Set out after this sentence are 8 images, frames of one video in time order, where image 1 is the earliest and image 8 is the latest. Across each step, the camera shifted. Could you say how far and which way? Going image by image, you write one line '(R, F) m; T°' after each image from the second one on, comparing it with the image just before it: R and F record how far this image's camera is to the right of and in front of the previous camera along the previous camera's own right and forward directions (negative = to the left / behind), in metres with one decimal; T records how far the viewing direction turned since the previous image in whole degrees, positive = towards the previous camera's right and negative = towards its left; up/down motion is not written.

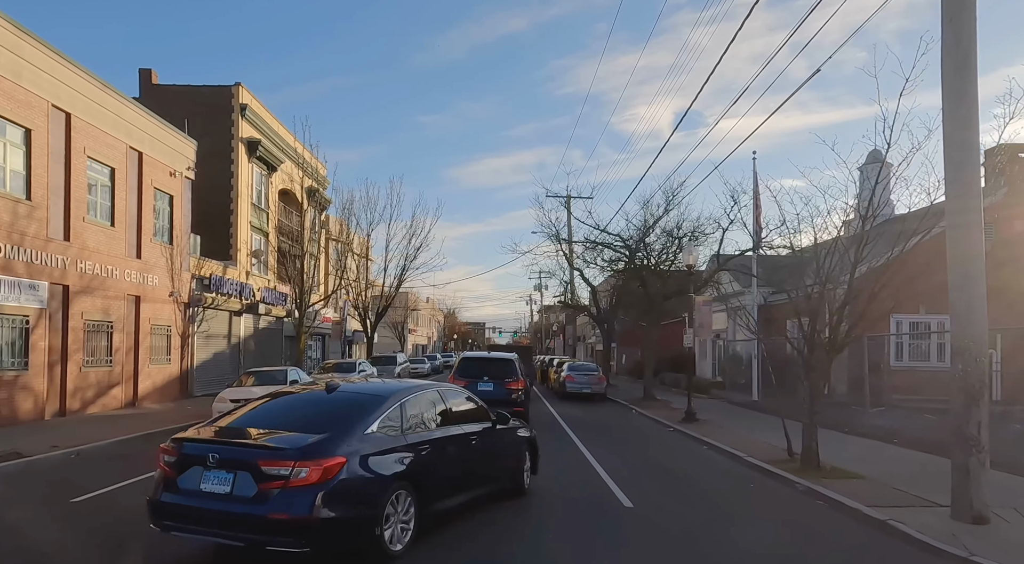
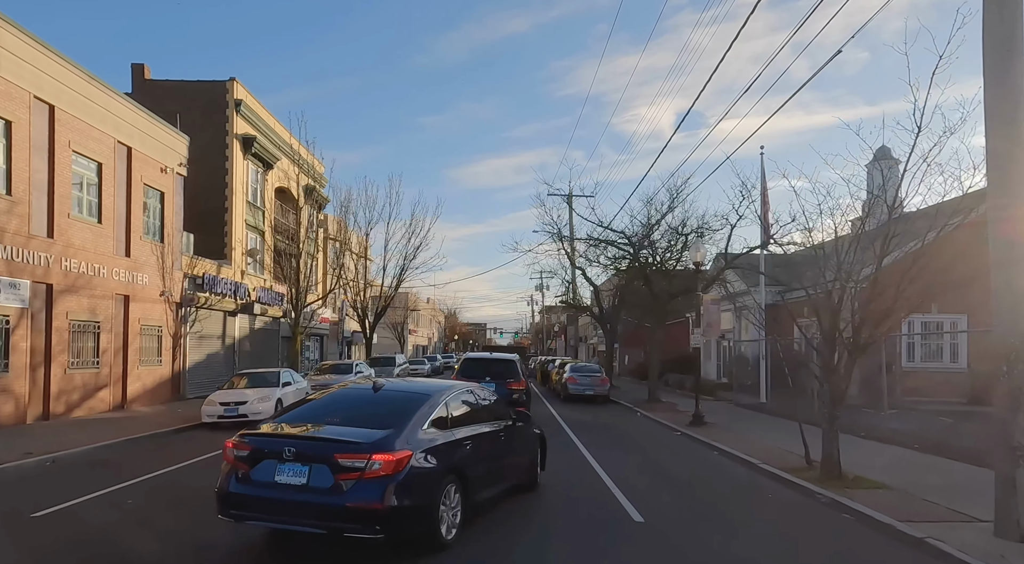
(0.0, +0.6) m; 0°
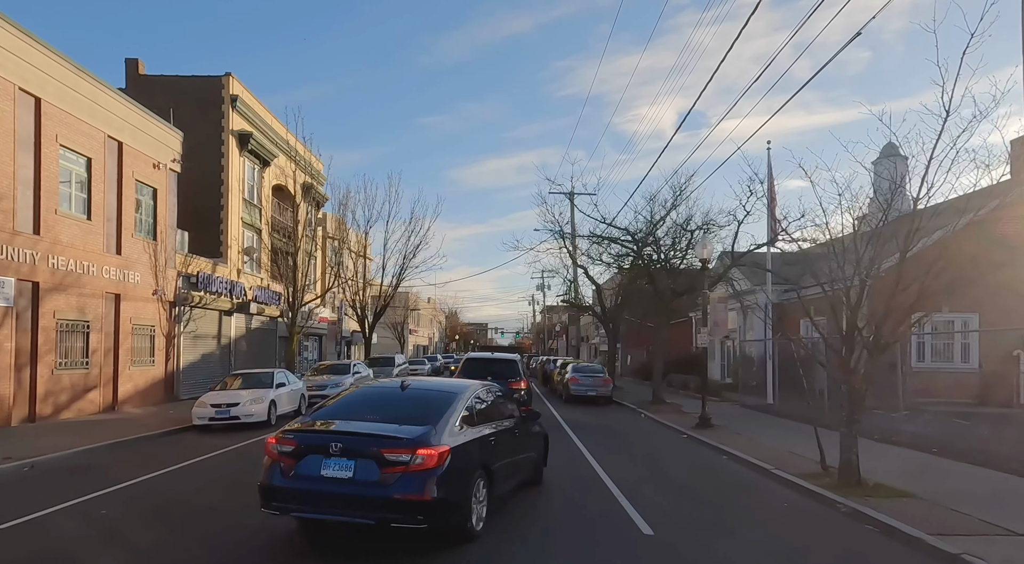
(0.0, +0.5) m; 0°
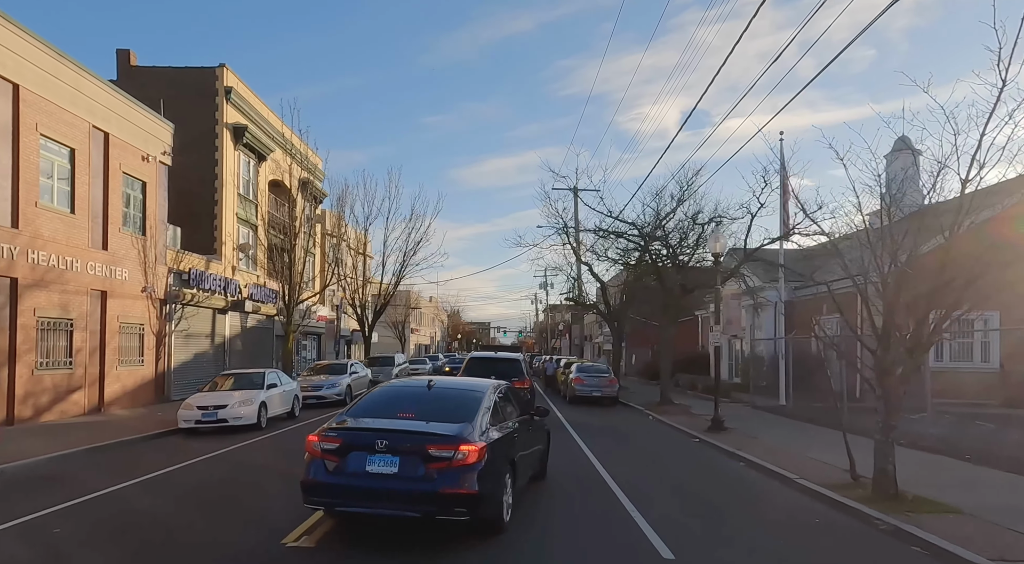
(0.0, +0.8) m; 0°
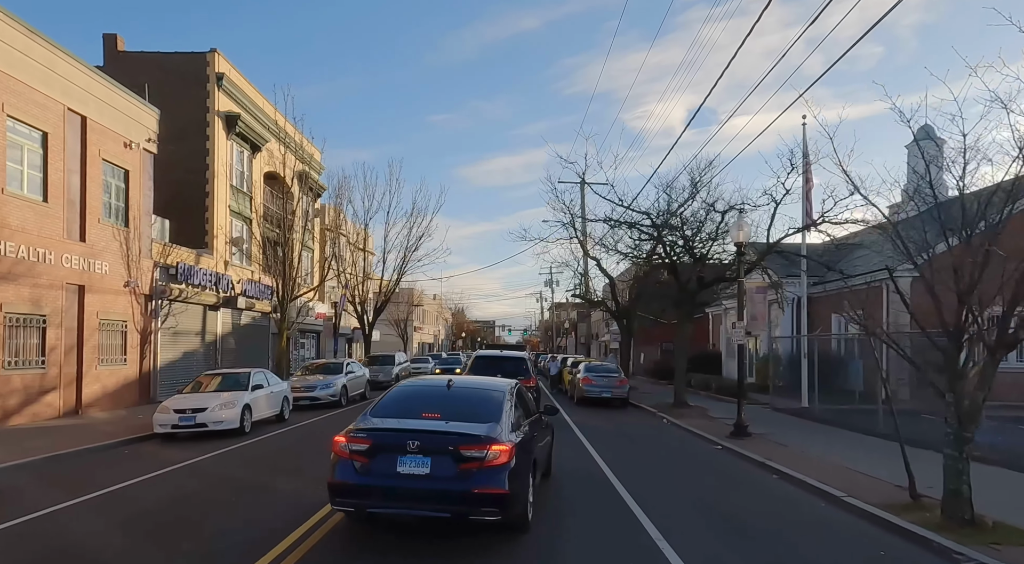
(0.0, +1.2) m; 0°
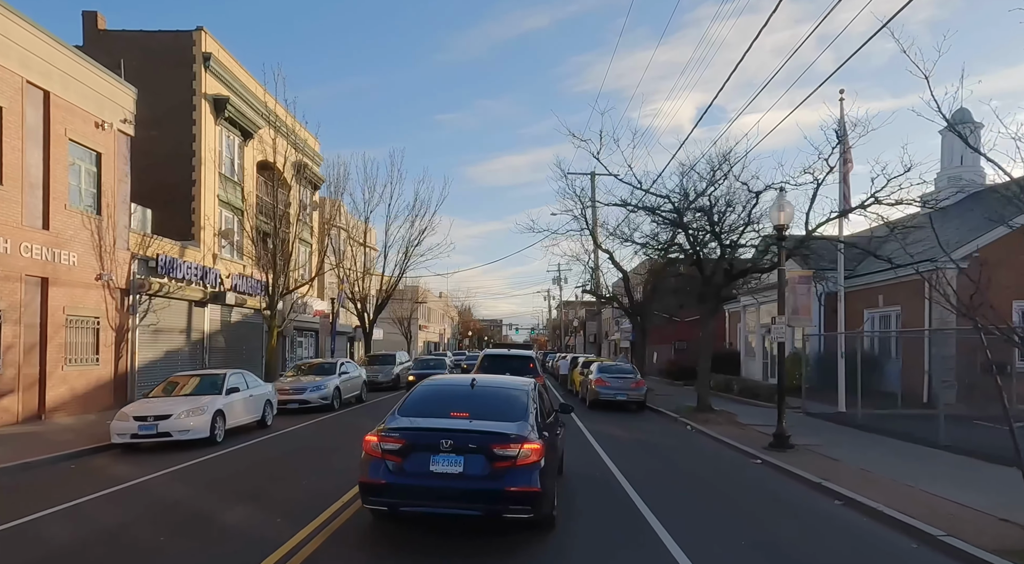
(0.0, +1.7) m; -1°
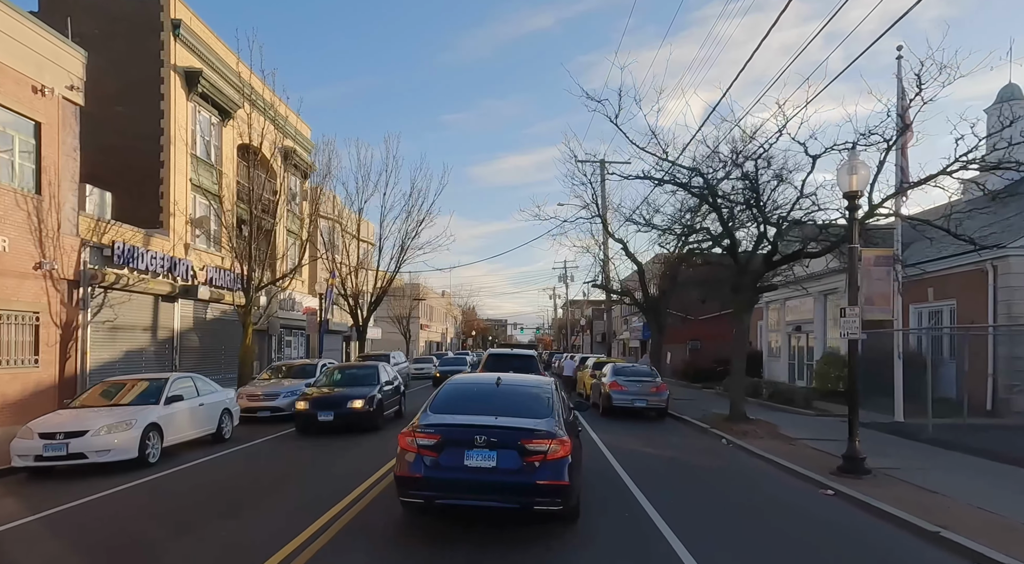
(0.0, +2.5) m; 0°
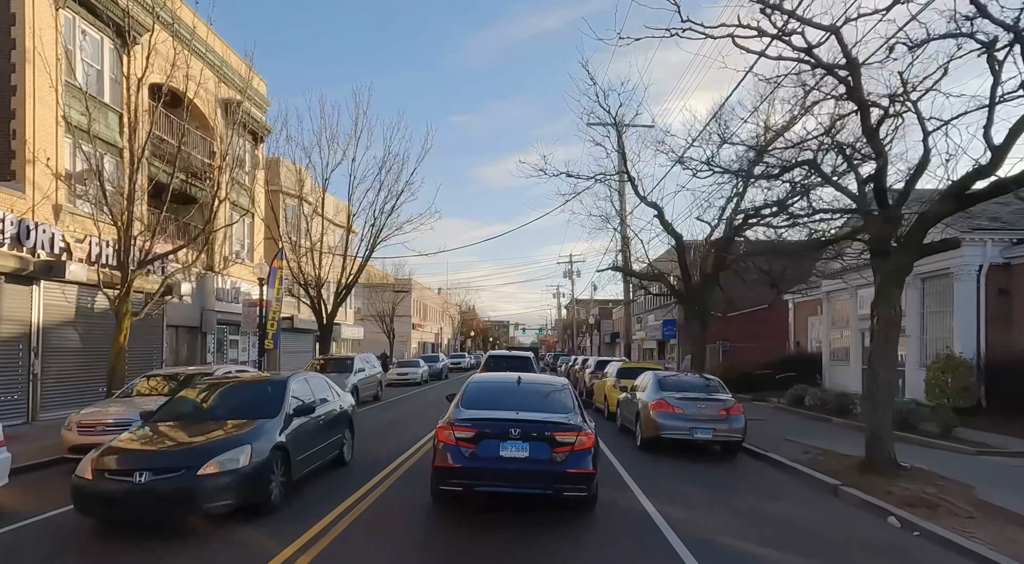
(+0.2, +6.3) m; 0°
